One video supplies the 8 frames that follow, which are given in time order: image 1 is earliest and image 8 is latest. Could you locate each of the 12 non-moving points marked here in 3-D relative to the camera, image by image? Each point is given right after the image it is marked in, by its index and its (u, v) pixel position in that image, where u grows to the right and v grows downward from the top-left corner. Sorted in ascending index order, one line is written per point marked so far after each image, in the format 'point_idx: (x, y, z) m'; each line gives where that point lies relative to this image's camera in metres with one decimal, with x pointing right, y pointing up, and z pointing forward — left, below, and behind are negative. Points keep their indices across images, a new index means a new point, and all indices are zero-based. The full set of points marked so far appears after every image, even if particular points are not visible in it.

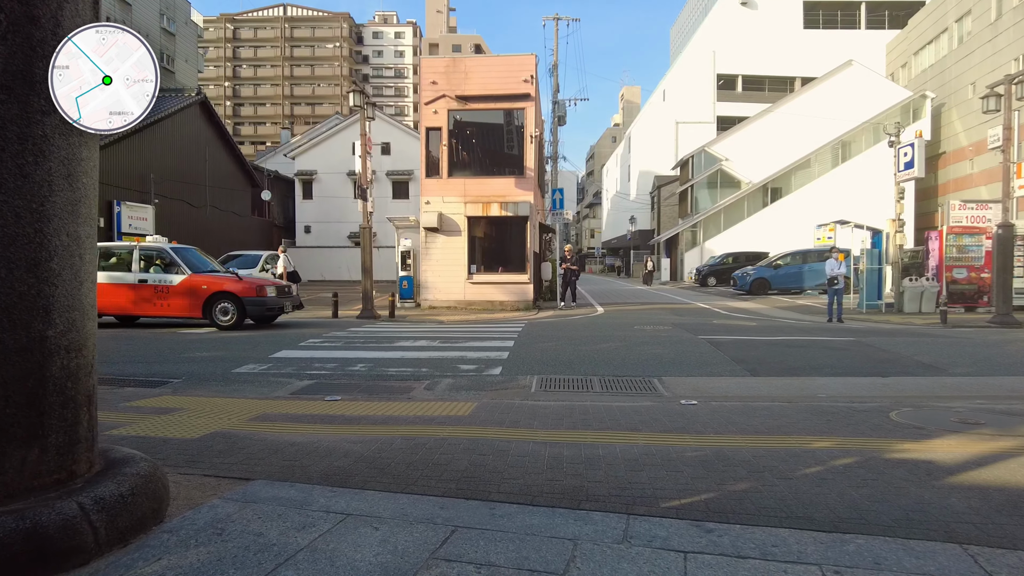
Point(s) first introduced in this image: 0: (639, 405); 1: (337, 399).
0: (+1.3, -1.2, +6.5) m
1: (-1.9, -1.2, +7.0) m
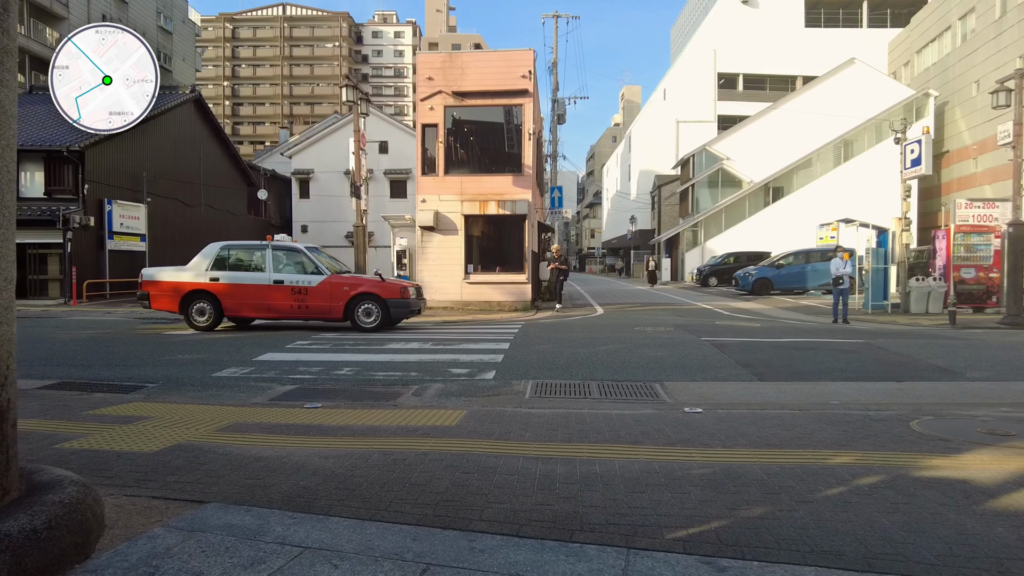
0: (+1.2, -1.2, +6.1) m
1: (-2.0, -1.2, +6.6) m
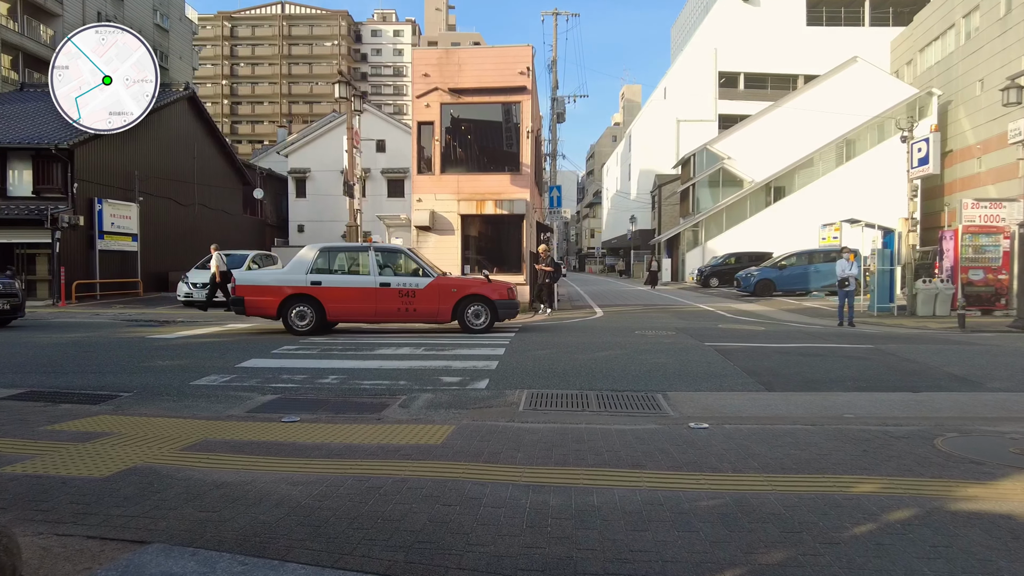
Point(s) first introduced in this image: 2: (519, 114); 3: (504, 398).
0: (+1.2, -1.2, +5.6) m
1: (-2.1, -1.3, +6.2) m
2: (+0.2, +5.4, +19.7) m
3: (-0.1, -1.2, +7.0) m
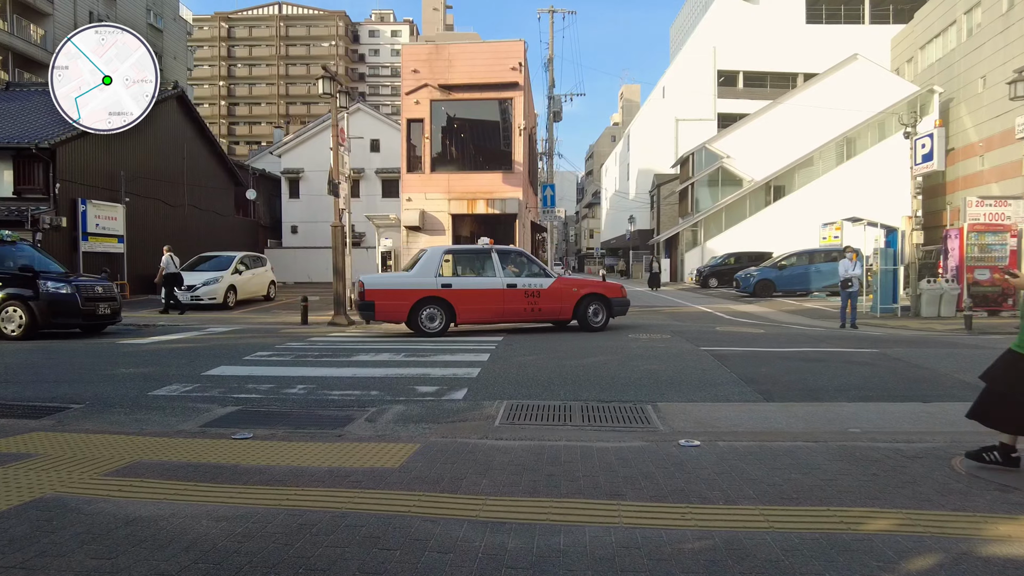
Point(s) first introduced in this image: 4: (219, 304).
0: (+0.9, -1.3, +5.1) m
1: (-2.3, -1.3, +5.6) m
2: (0.0, +5.3, +19.1) m
3: (-0.3, -1.2, +6.4) m
4: (-8.7, -0.5, +19.2) m
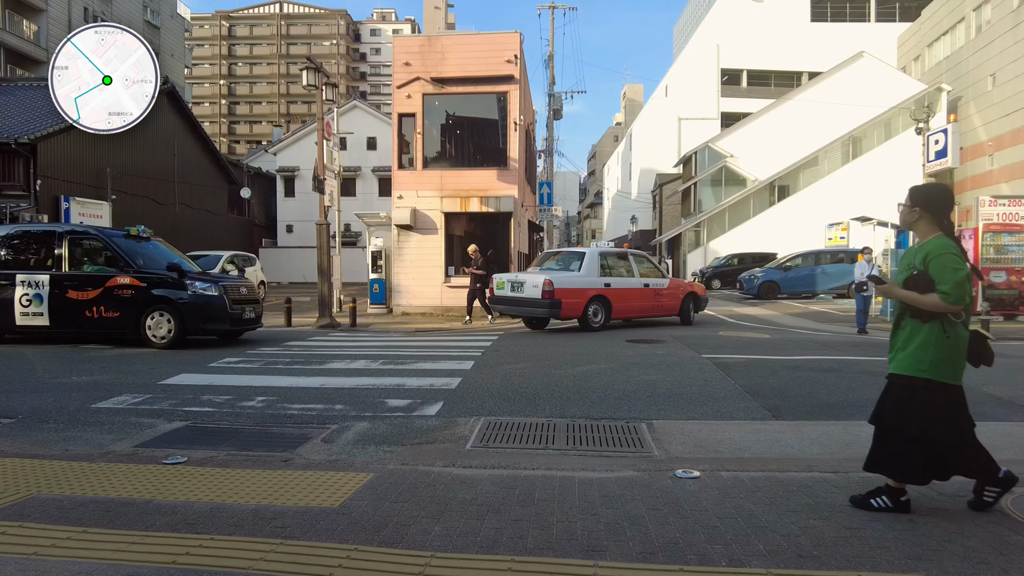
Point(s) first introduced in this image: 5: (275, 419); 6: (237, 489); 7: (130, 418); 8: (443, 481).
0: (+0.7, -1.3, +4.4) m
1: (-2.5, -1.3, +4.9) m
2: (-0.2, +5.3, +18.4) m
3: (-0.5, -1.3, +5.7) m
4: (-8.9, -0.5, +18.5) m
5: (-2.3, -1.3, +6.3) m
6: (-1.8, -1.3, +4.2) m
7: (-3.8, -1.3, +6.4) m
8: (-0.5, -1.3, +4.3) m
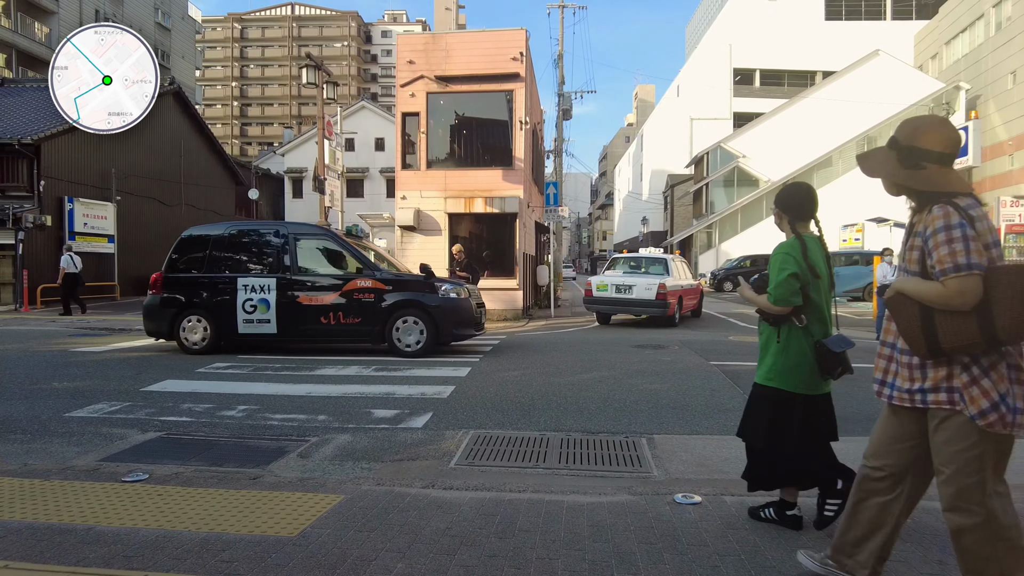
0: (+0.6, -1.3, +4.0) m
1: (-2.6, -1.4, +4.6) m
2: (0.0, +5.2, +18.0) m
3: (-0.6, -1.3, +5.3) m
4: (-8.7, -0.6, +18.3) m
5: (-2.4, -1.3, +6.0) m
6: (-1.9, -1.3, +3.8) m
7: (-3.9, -1.3, +6.1) m
8: (-0.6, -1.3, +3.9) m
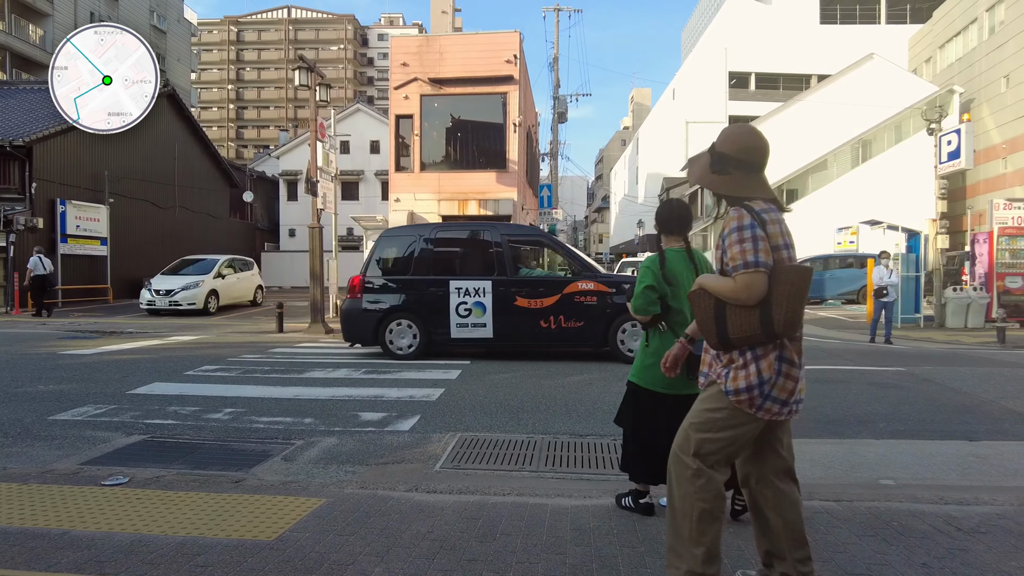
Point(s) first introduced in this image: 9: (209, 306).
0: (+0.5, -1.3, +3.9) m
1: (-2.7, -1.4, +4.5) m
2: (-0.2, +5.1, +18.0) m
3: (-0.7, -1.3, +5.3) m
4: (-8.9, -0.6, +18.2) m
5: (-2.5, -1.3, +5.9) m
6: (-2.0, -1.3, +3.8) m
7: (-4.0, -1.3, +6.0) m
8: (-0.7, -1.3, +3.9) m
9: (-8.7, -0.5, +18.4) m
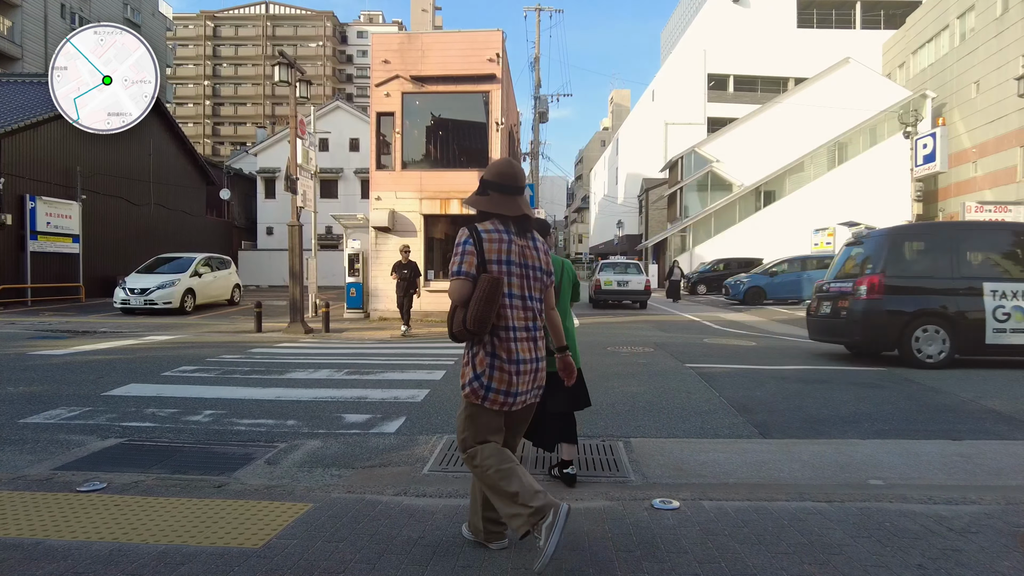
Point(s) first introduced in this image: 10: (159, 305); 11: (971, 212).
0: (+0.5, -1.3, +3.9) m
1: (-2.8, -1.4, +4.4) m
2: (-0.7, +5.2, +17.9) m
3: (-0.8, -1.3, +5.2) m
4: (-9.4, -0.6, +17.9) m
5: (-2.6, -1.3, +5.8) m
6: (-2.0, -1.3, +3.6) m
7: (-4.1, -1.3, +5.8) m
8: (-0.7, -1.3, +3.8) m
9: (-9.2, -0.5, +18.1) m
10: (-9.6, -0.5, +17.5) m
11: (+11.2, +1.9, +15.5) m
